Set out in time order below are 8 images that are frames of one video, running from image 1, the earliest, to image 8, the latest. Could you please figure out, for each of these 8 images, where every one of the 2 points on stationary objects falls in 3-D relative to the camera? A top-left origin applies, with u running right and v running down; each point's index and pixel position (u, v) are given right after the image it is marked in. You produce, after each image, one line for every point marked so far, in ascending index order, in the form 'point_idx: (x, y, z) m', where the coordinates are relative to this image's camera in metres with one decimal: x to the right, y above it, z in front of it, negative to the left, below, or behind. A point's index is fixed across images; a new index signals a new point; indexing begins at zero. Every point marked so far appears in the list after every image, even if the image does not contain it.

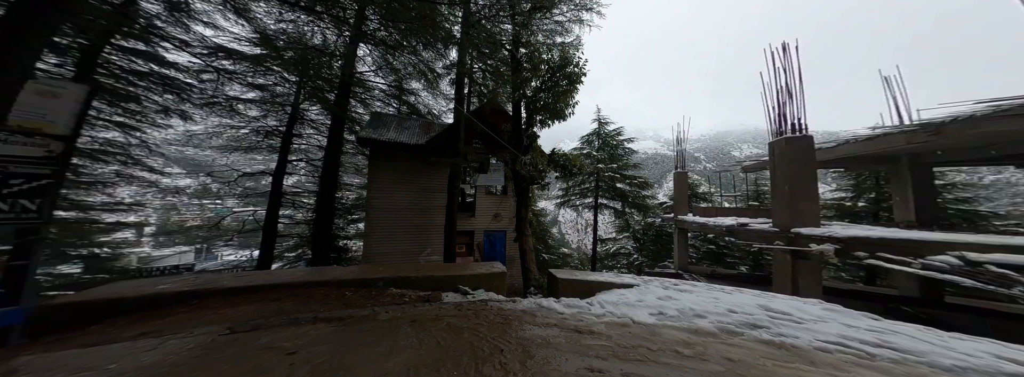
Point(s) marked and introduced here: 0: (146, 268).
0: (-4.2, -0.9, +3.0) m
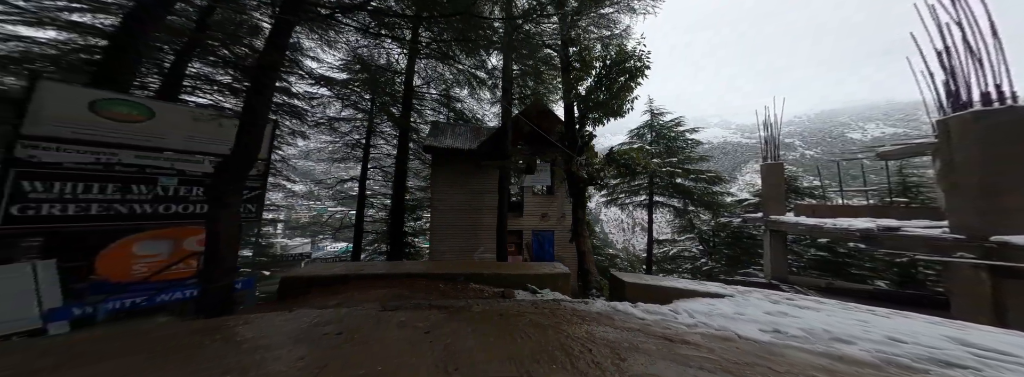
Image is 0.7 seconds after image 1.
0: (-3.3, -1.0, +3.9) m
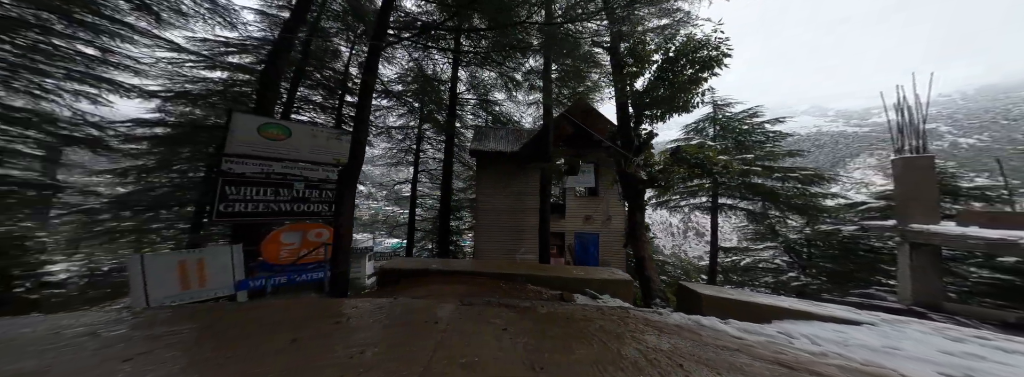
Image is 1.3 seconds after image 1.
0: (-2.5, -1.0, +4.5) m
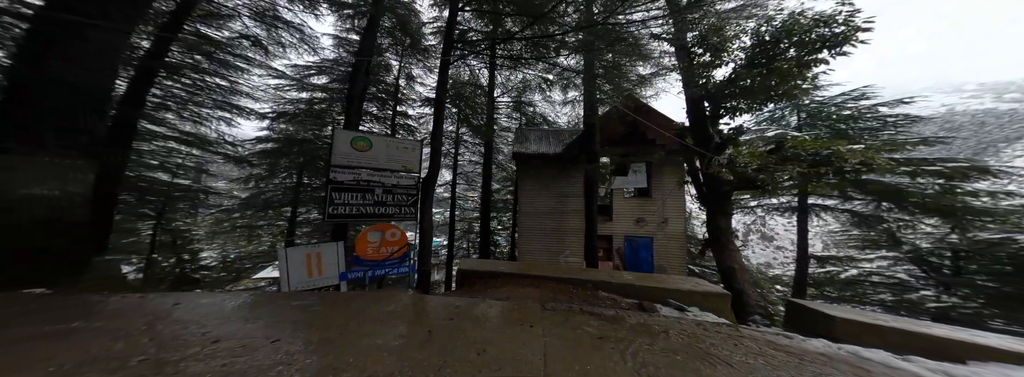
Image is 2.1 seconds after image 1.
0: (-1.5, -1.1, +4.8) m
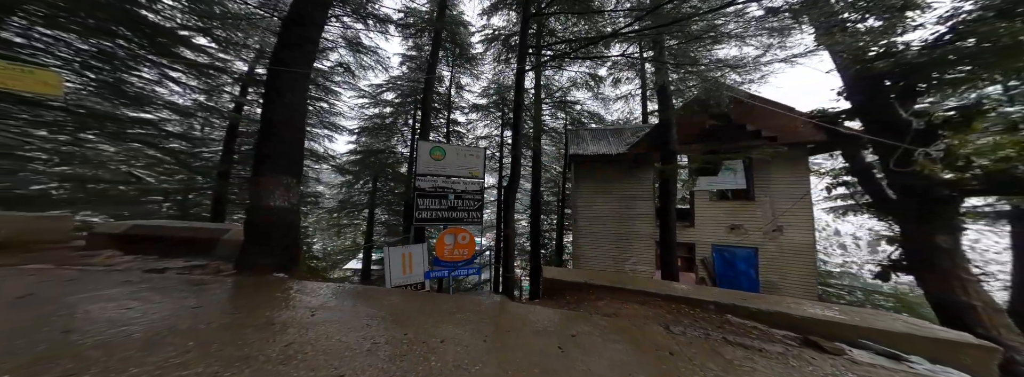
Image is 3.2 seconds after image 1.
0: (-0.2, -1.1, +4.9) m
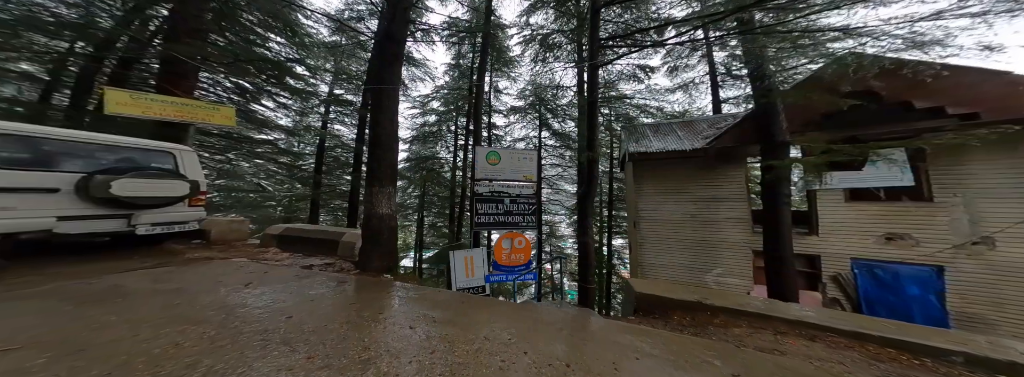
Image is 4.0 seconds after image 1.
0: (+1.1, -1.2, +4.6) m
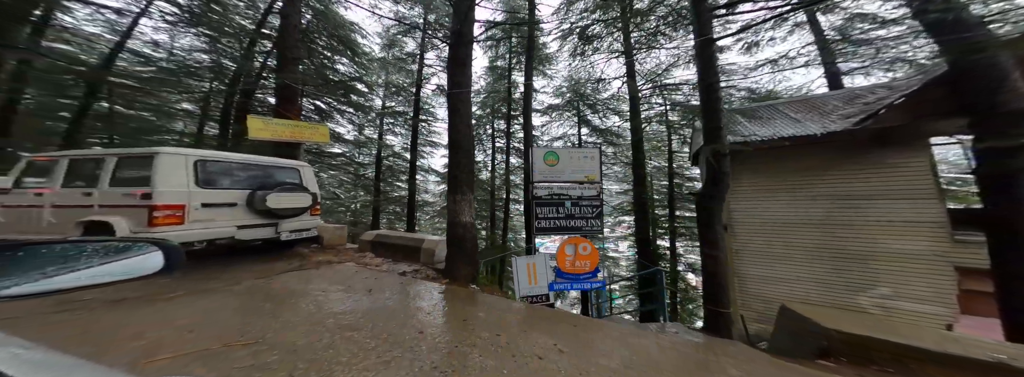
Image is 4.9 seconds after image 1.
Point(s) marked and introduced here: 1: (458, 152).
0: (+2.8, -1.2, +3.8) m
1: (-1.6, +1.1, +7.8) m
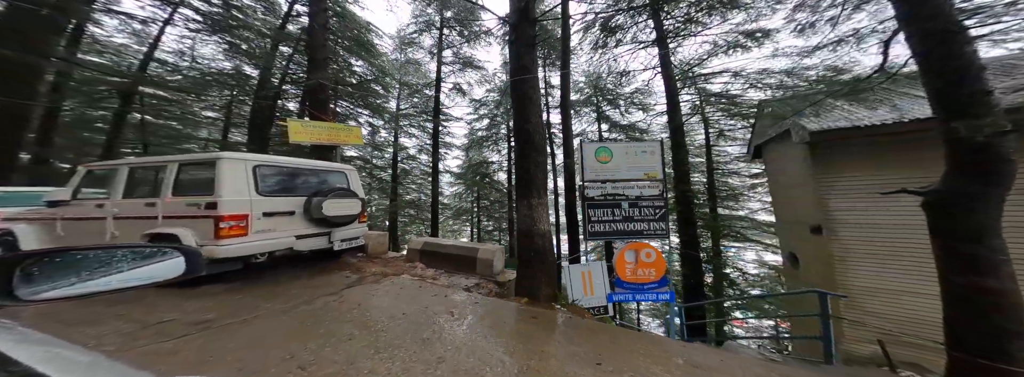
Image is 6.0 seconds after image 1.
0: (+4.8, -1.2, +2.7) m
1: (+0.5, +1.0, +6.8) m
